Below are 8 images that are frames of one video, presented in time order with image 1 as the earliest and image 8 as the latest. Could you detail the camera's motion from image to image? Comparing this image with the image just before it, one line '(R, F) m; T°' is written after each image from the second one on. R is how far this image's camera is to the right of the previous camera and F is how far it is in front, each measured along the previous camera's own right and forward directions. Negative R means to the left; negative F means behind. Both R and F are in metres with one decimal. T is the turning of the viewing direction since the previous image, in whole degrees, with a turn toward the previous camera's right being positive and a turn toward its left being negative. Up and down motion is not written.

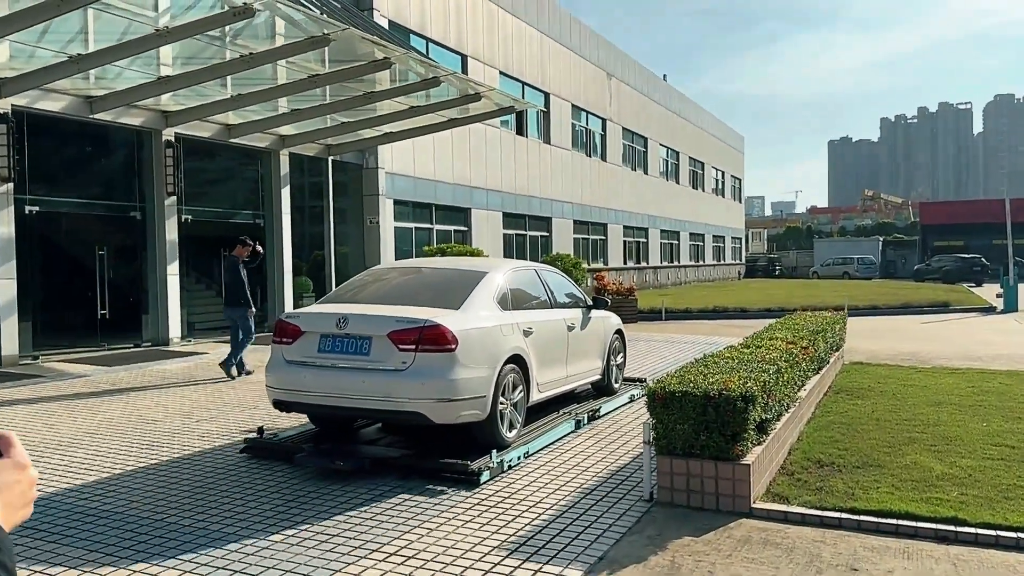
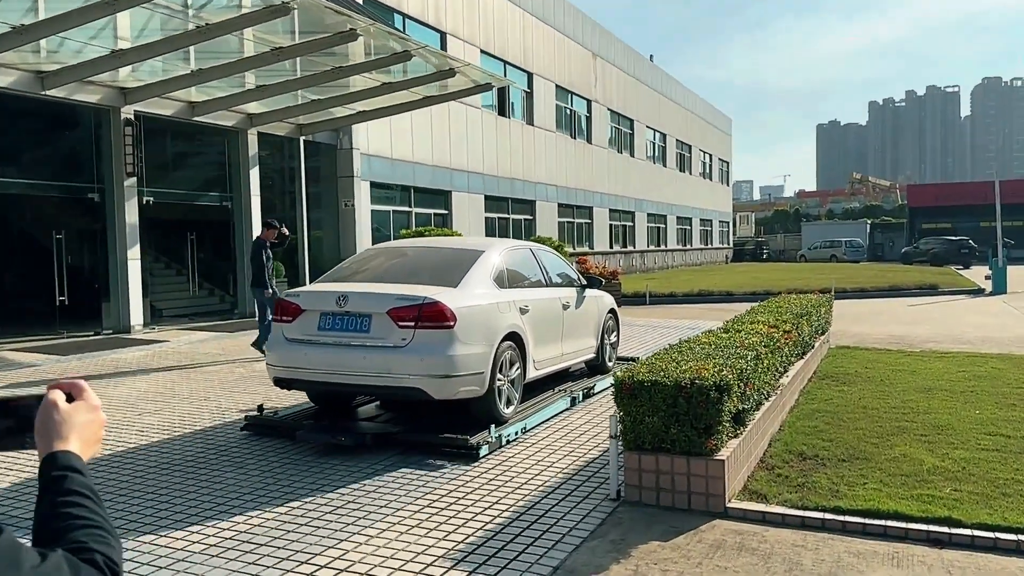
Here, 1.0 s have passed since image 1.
(+0.2, +0.5) m; +1°
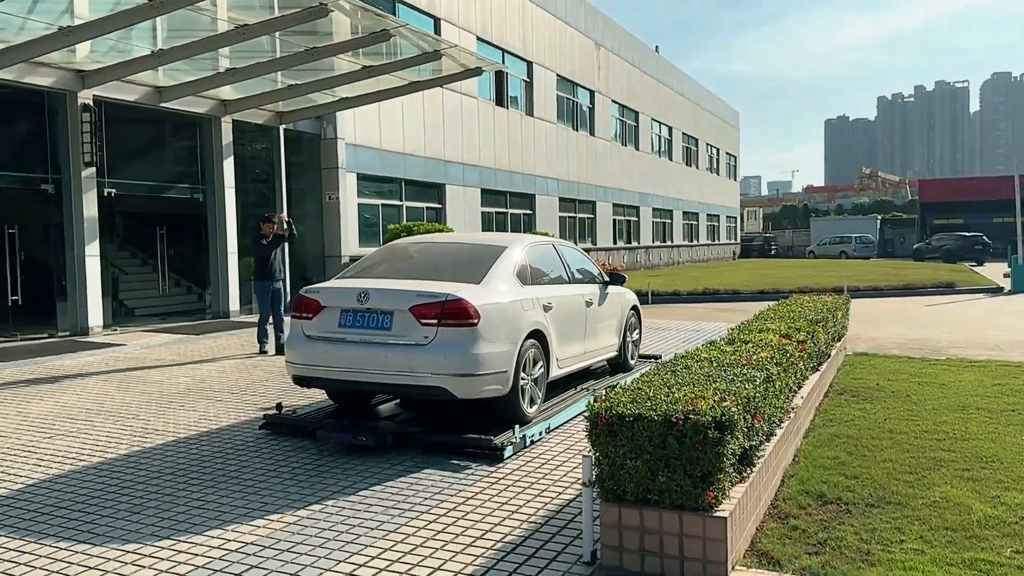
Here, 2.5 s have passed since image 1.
(+0.3, +1.0) m; 0°
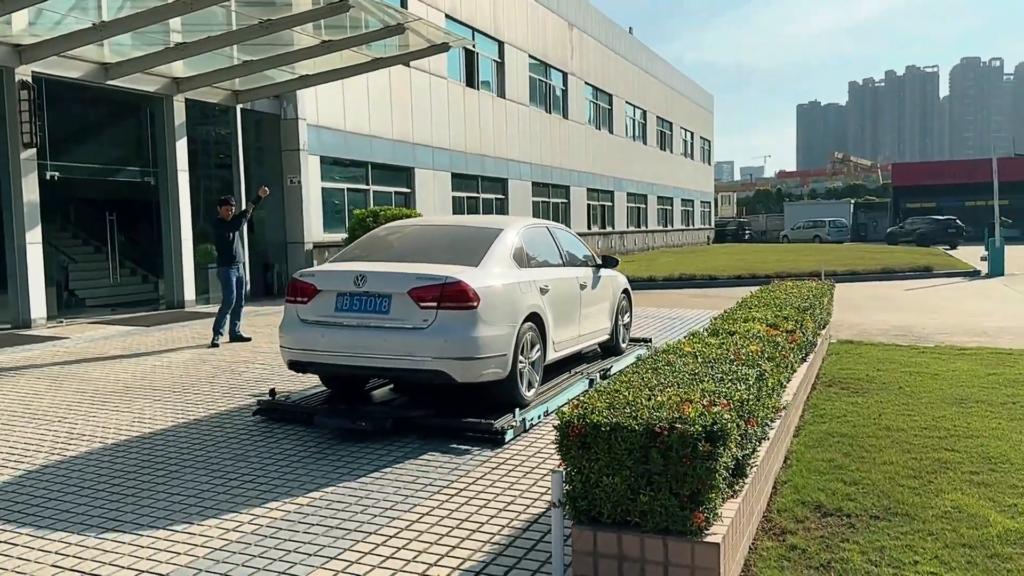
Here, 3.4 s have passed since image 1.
(+0.1, +0.6) m; +2°
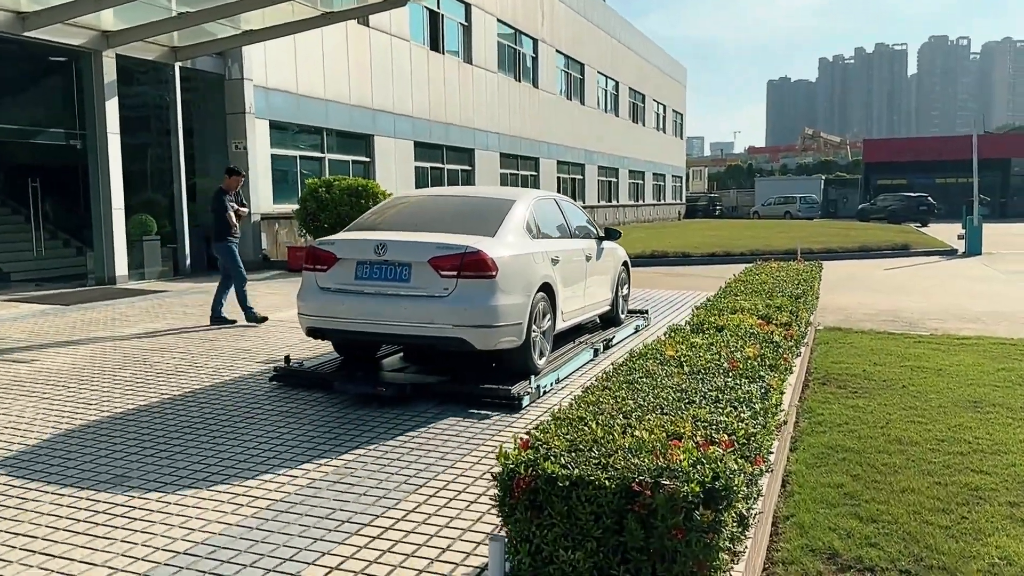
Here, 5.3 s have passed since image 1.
(+0.1, +1.0) m; +2°
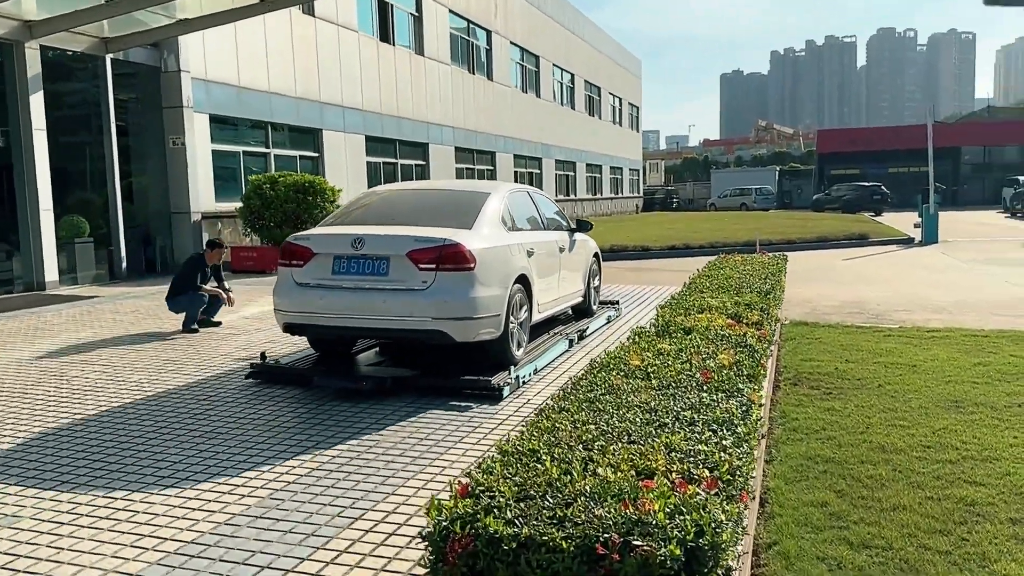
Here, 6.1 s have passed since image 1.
(+0.1, +0.5) m; +3°
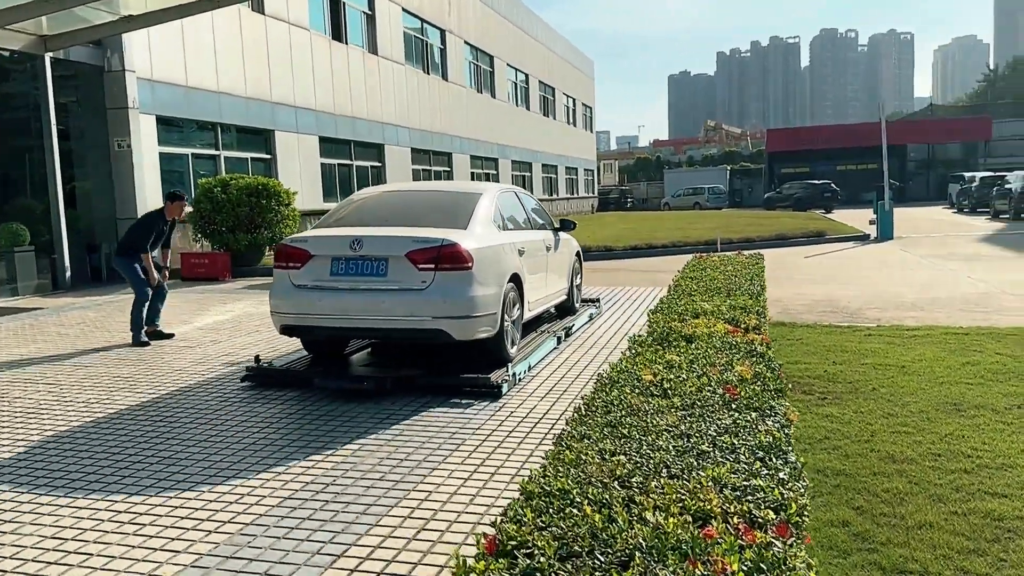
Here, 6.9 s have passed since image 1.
(-0.2, +0.3) m; +3°
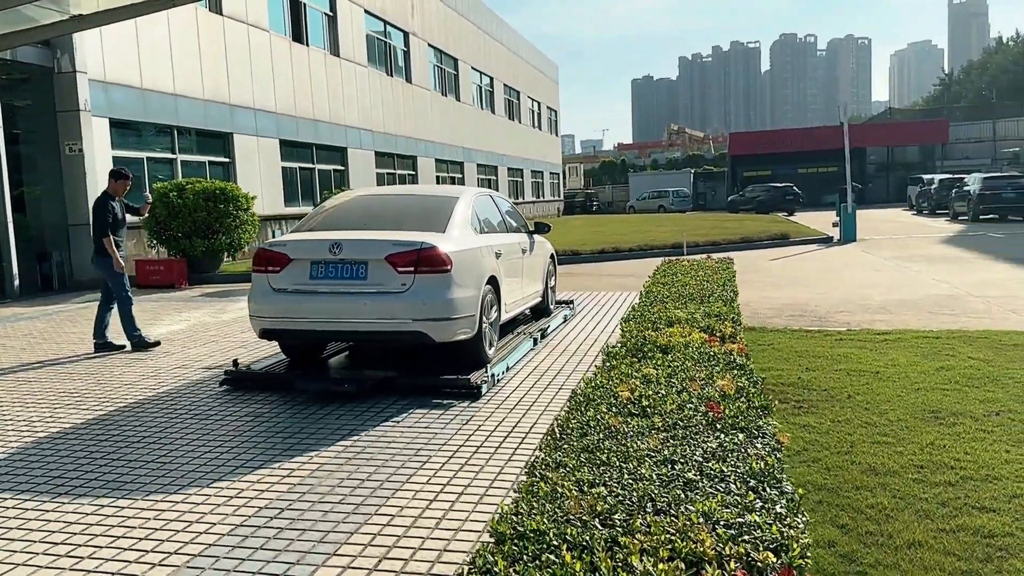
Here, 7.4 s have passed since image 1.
(0.0, +0.2) m; +2°
